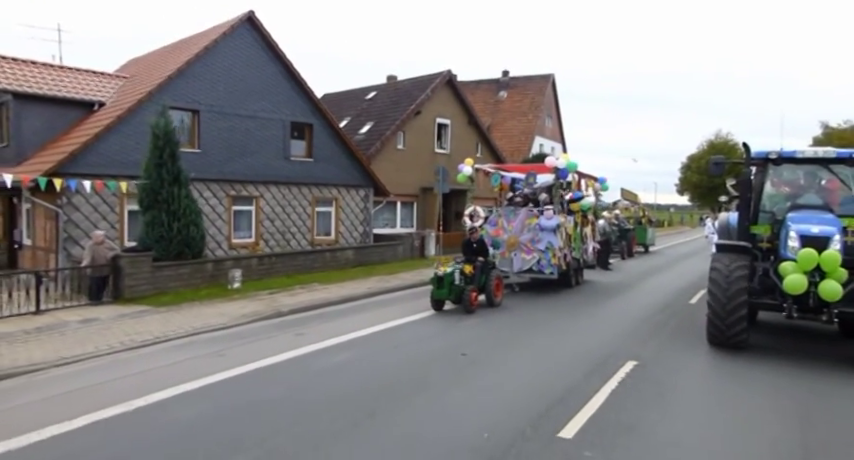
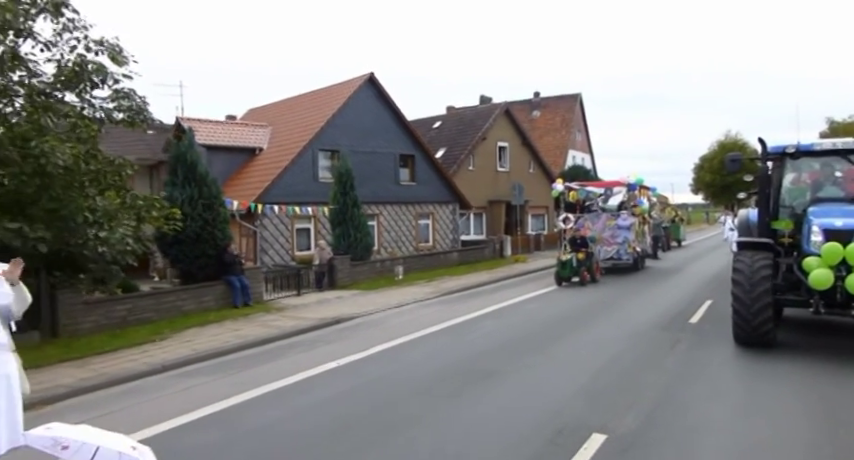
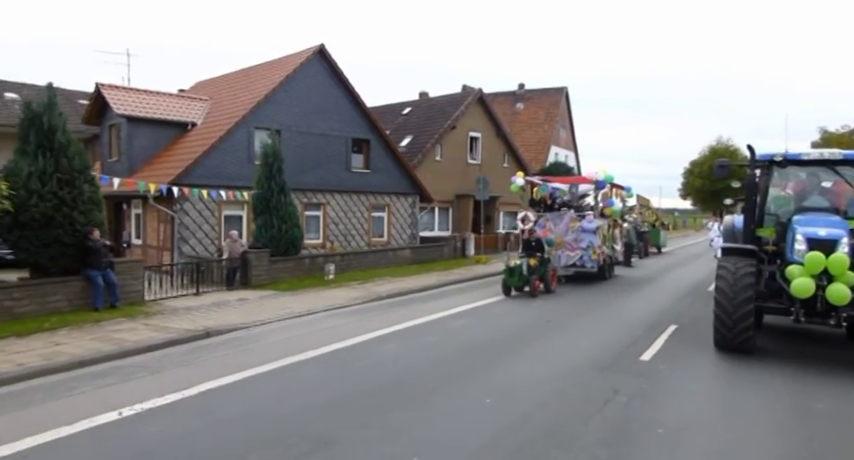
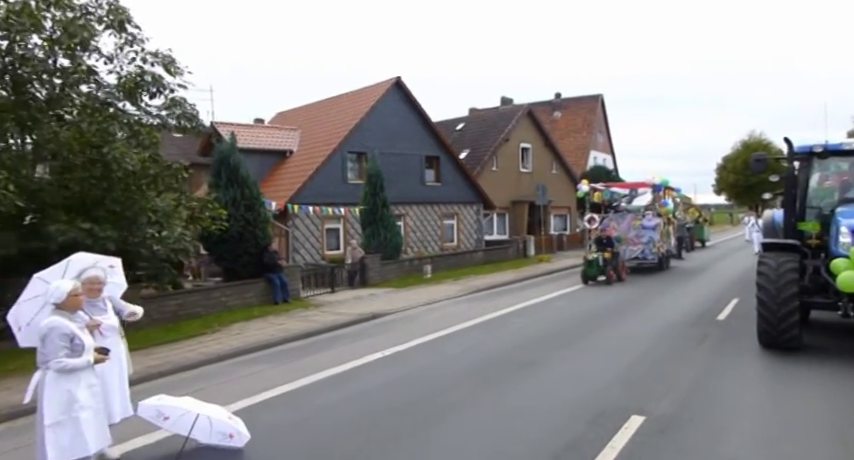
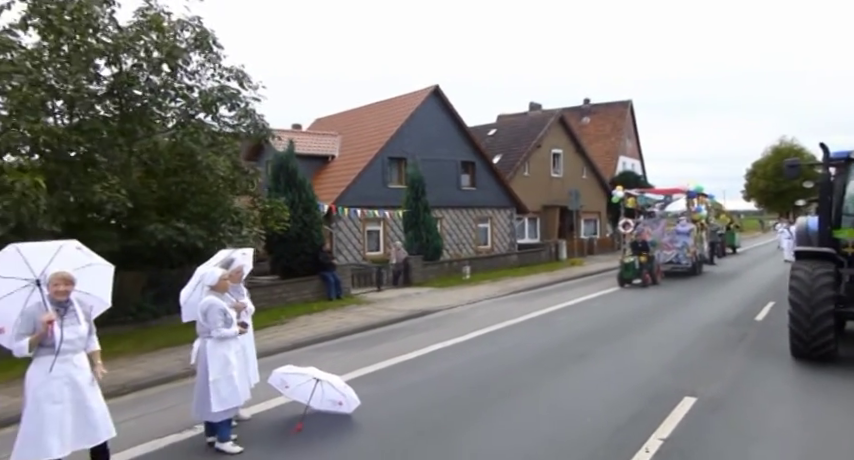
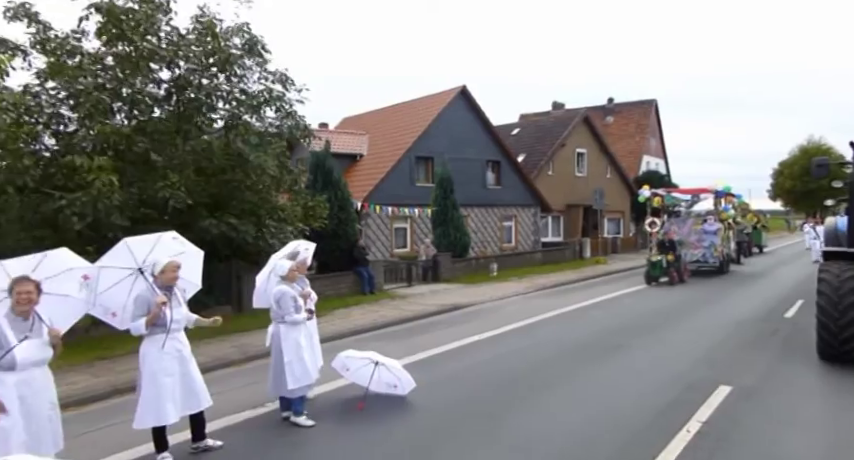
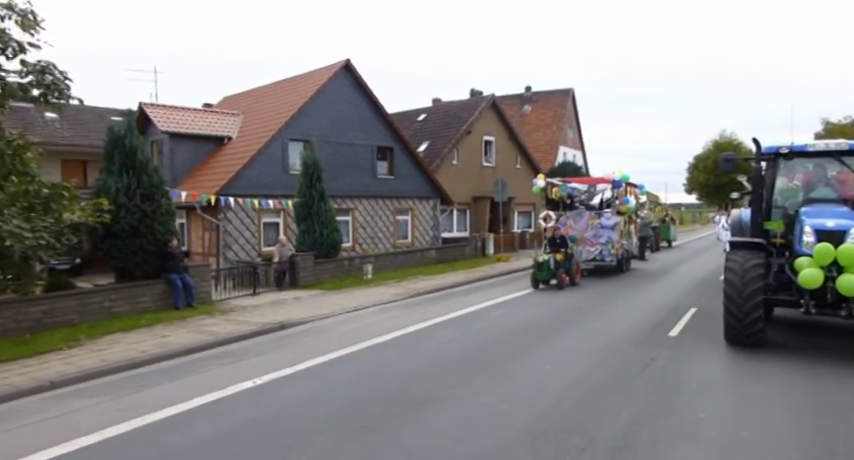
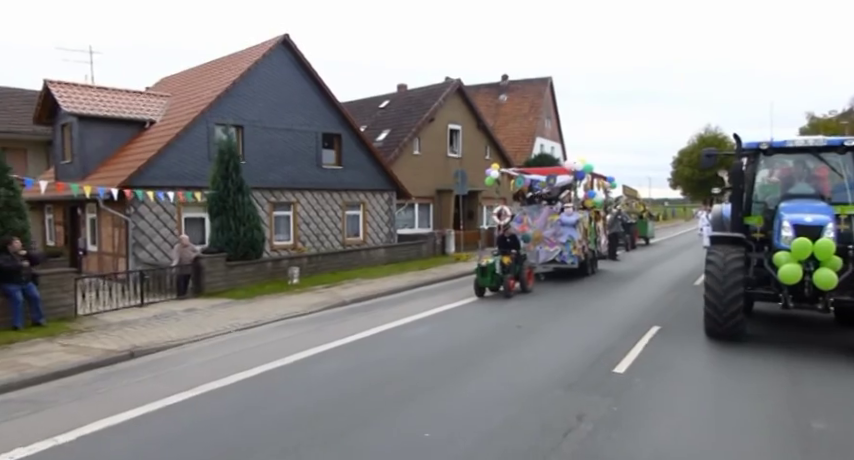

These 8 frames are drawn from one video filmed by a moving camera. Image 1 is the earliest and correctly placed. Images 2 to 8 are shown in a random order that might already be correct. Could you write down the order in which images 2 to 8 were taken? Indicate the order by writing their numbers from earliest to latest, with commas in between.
8, 3, 7, 2, 4, 5, 6
